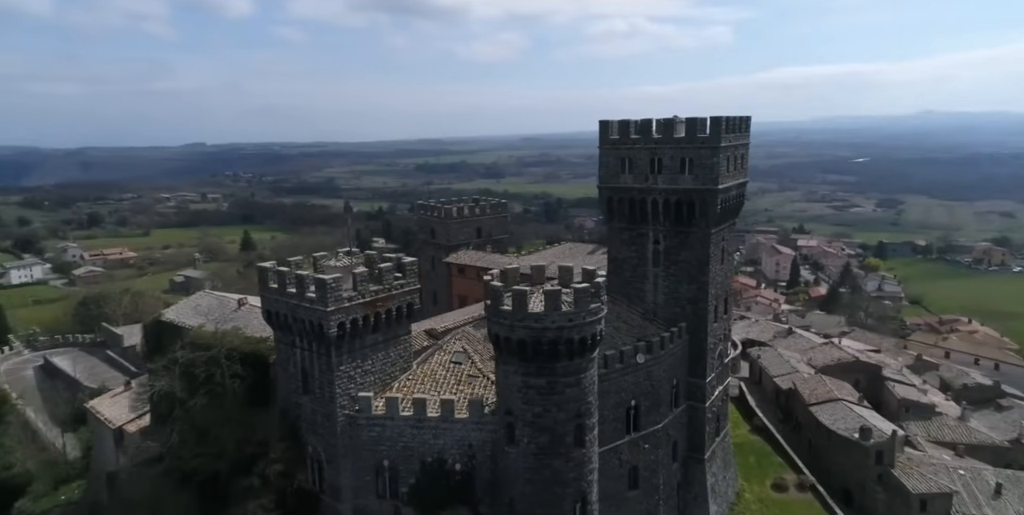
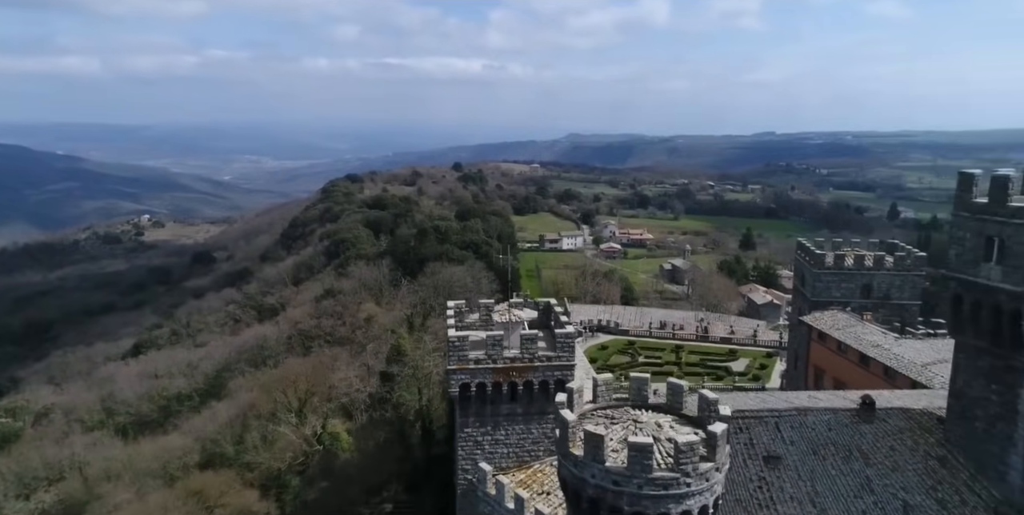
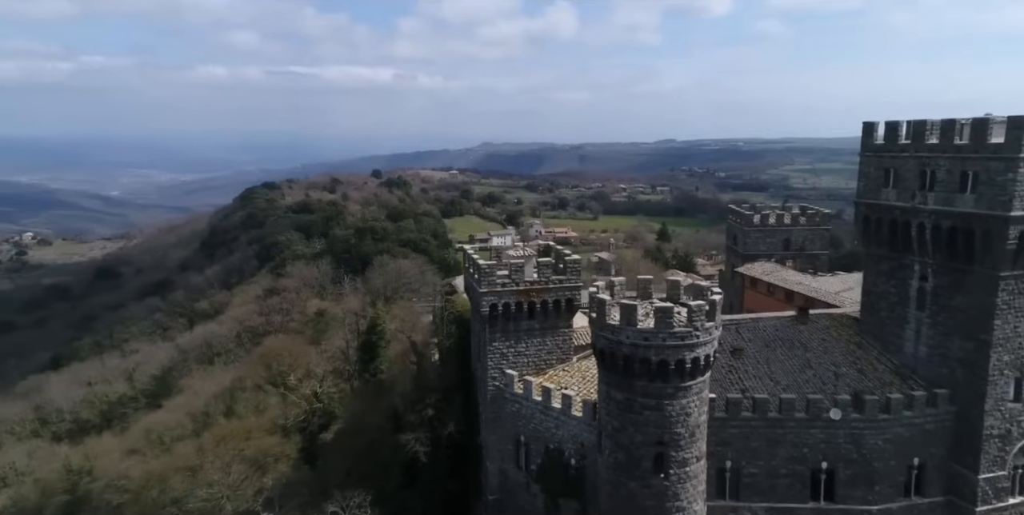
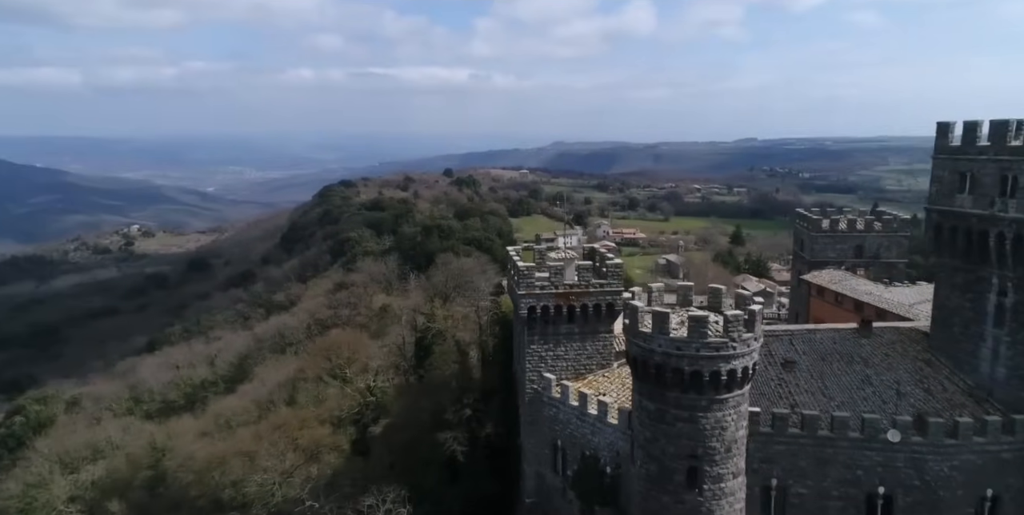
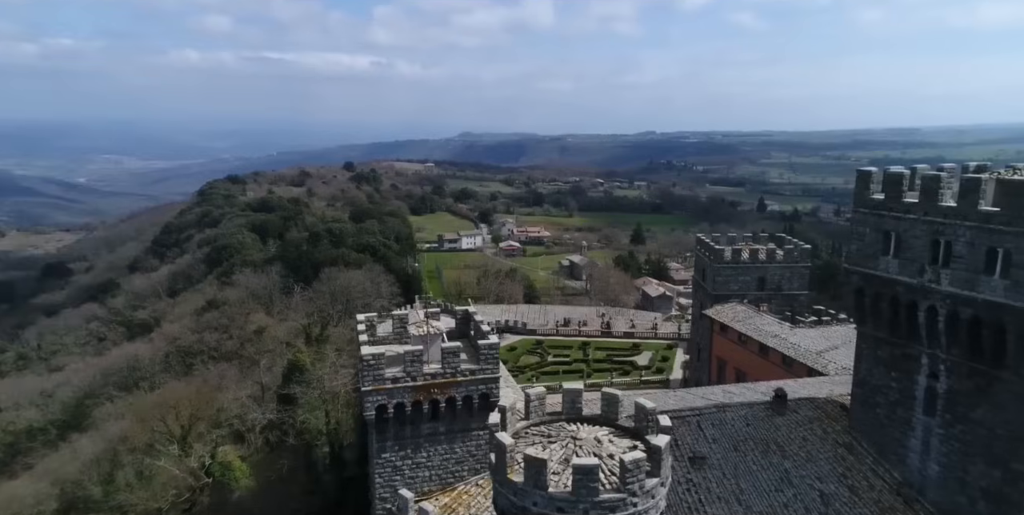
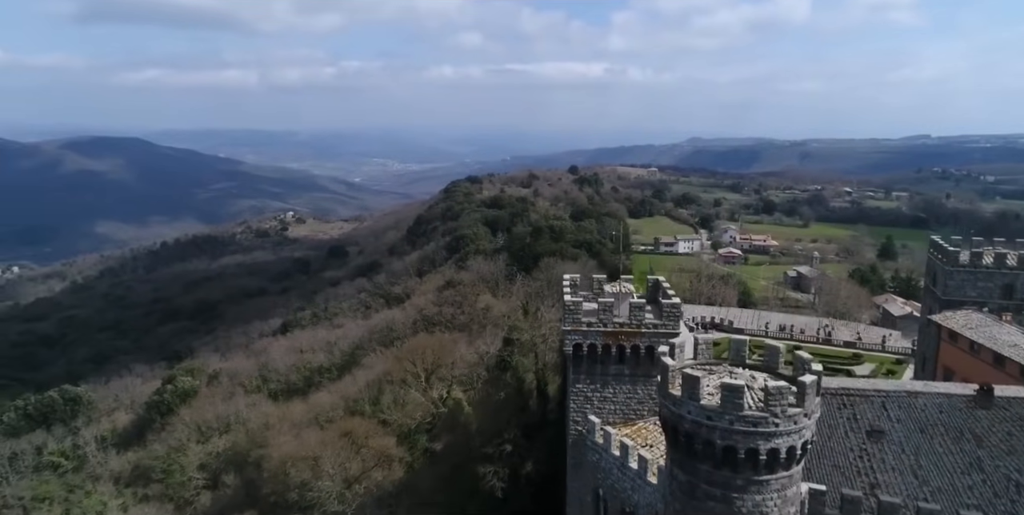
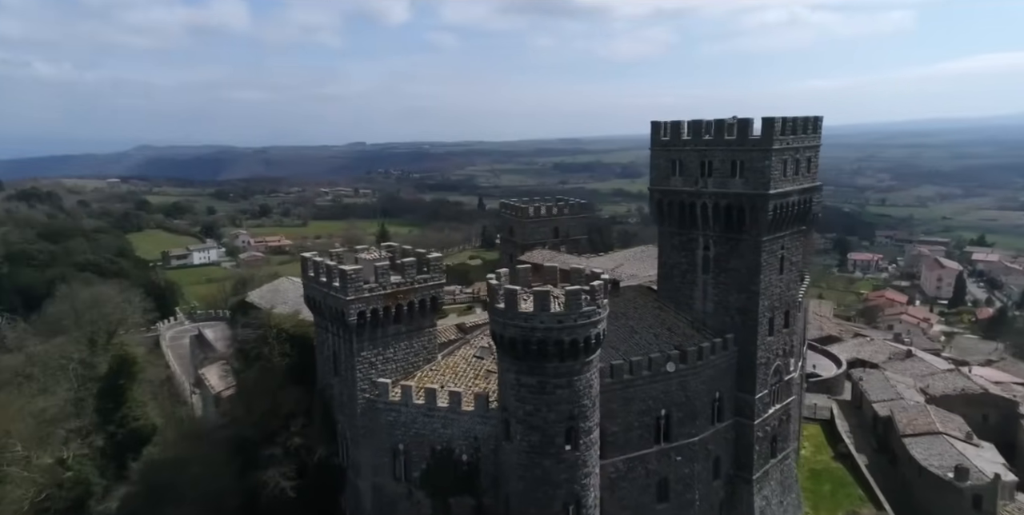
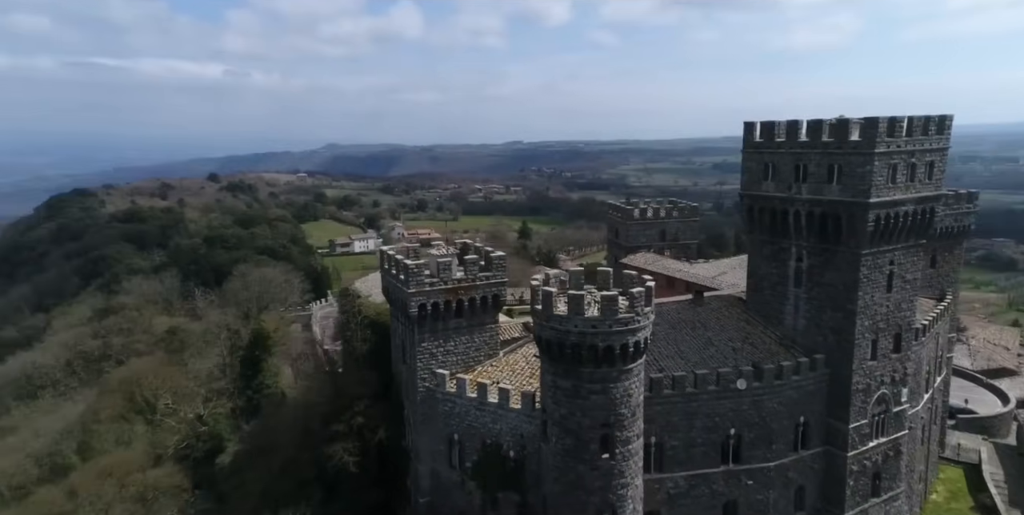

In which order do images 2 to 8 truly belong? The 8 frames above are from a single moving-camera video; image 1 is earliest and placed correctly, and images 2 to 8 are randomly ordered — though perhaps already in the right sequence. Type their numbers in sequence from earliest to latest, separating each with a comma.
7, 8, 3, 4, 6, 2, 5
